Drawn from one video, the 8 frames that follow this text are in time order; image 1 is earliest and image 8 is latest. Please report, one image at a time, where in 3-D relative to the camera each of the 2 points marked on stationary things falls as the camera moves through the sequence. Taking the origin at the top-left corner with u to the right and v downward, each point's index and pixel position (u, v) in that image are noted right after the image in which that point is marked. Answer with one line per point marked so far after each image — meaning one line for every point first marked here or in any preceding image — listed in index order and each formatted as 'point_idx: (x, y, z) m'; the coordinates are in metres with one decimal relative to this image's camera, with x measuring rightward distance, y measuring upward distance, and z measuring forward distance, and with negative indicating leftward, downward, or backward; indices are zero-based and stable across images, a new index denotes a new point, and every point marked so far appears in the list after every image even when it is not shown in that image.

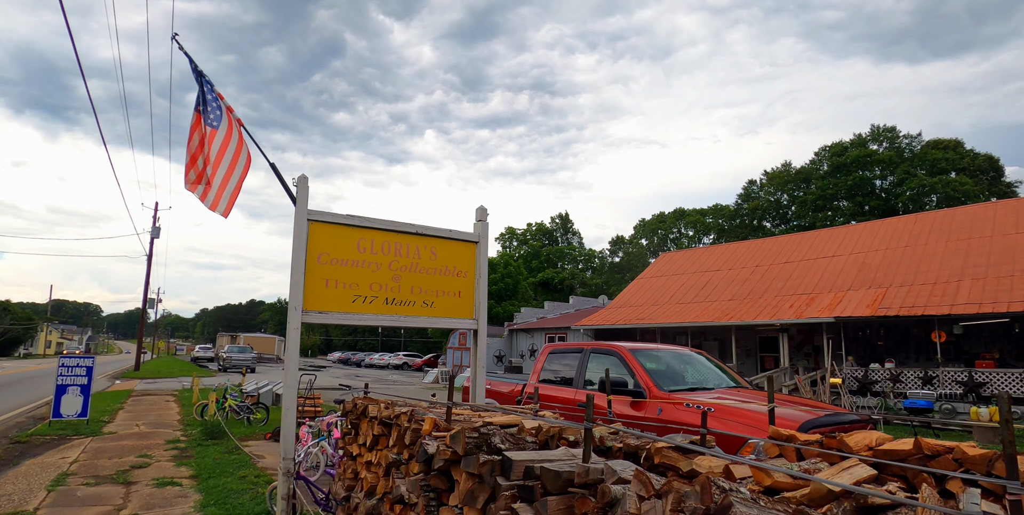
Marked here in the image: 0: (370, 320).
0: (-1.4, -0.6, +5.6) m
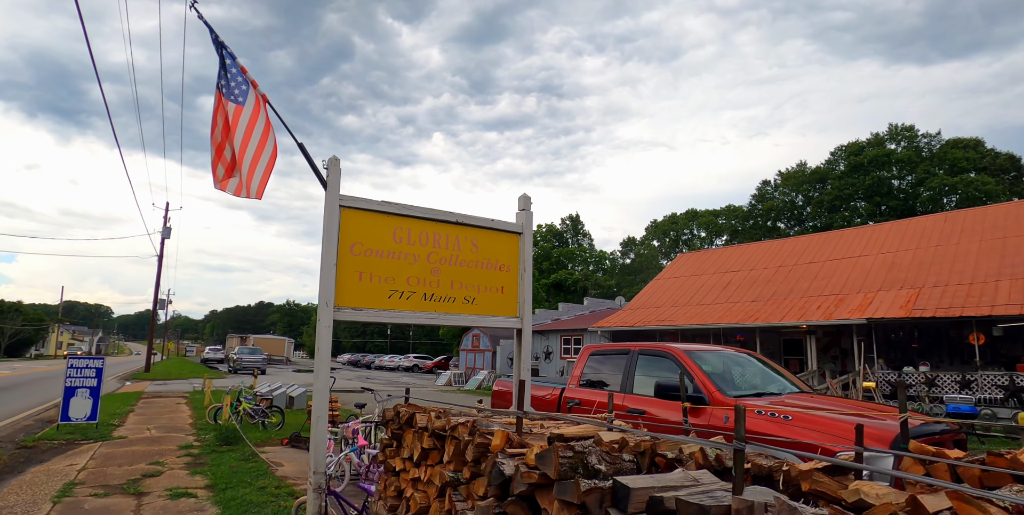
0: (-0.9, -0.5, +5.1) m
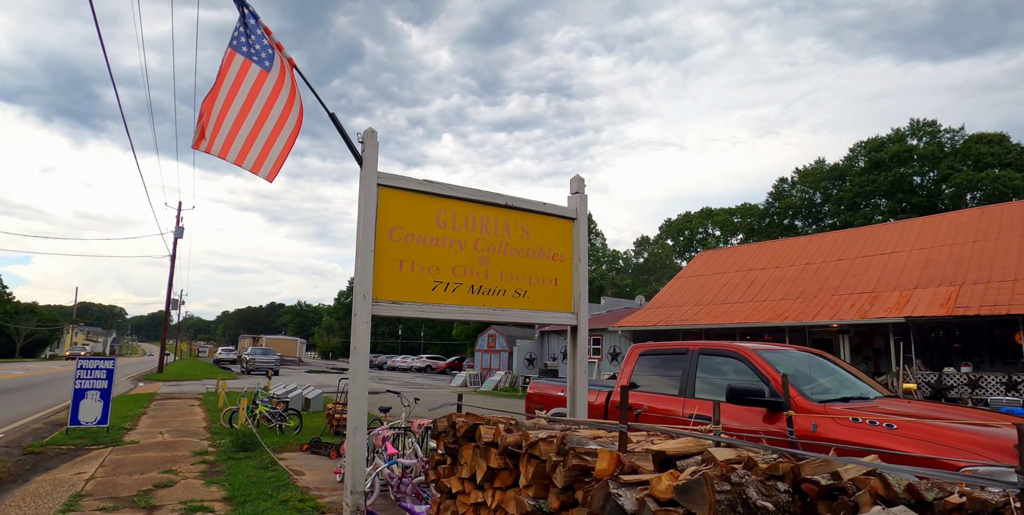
0: (-0.4, -0.4, +4.4) m
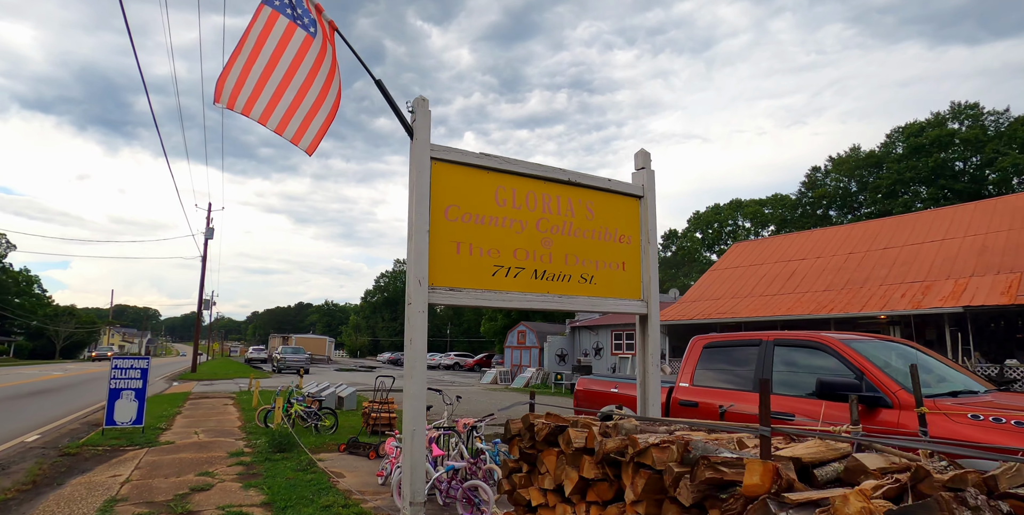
0: (0.0, -0.3, +3.9) m
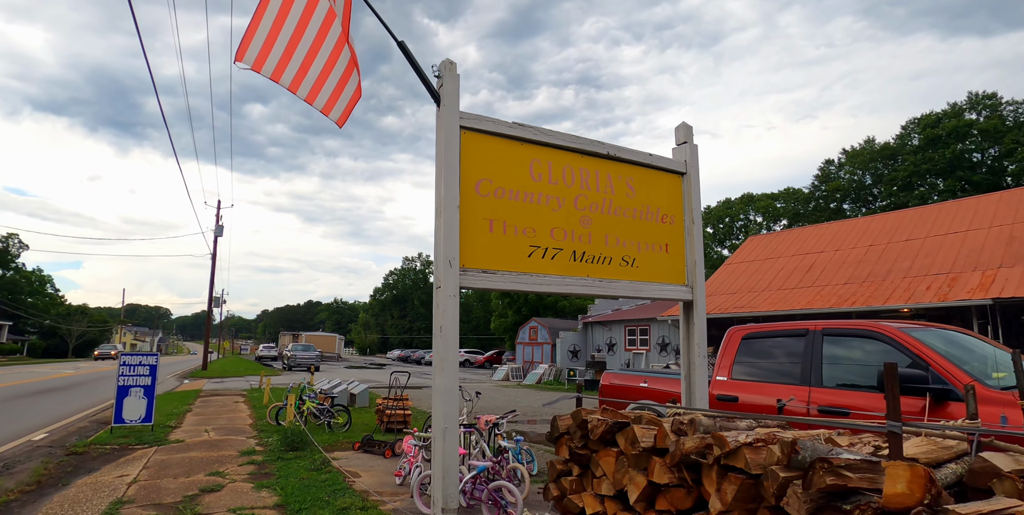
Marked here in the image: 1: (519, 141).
0: (+0.3, -0.2, +3.6) m
1: (0.0, +0.7, +3.6) m
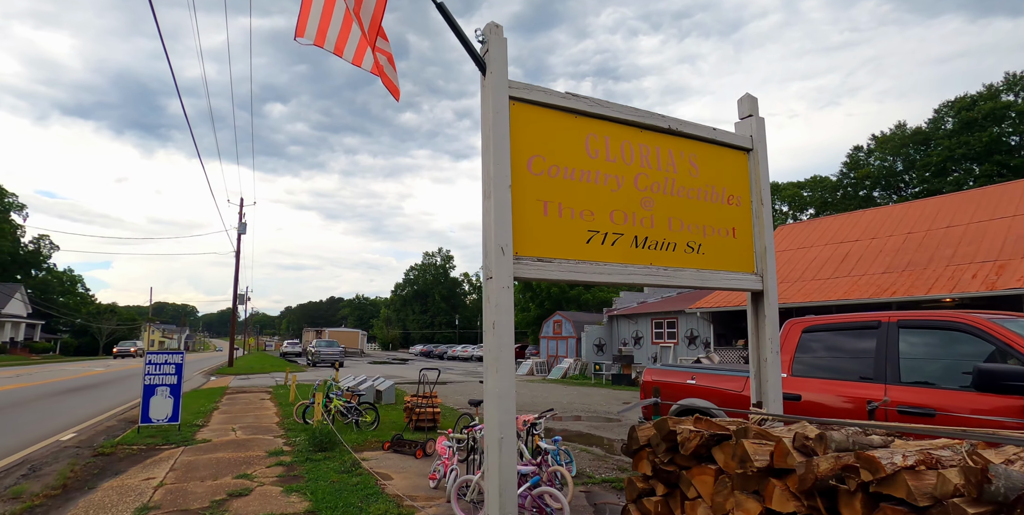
0: (+0.6, -0.1, +3.2) m
1: (+0.3, +0.8, +3.2) m
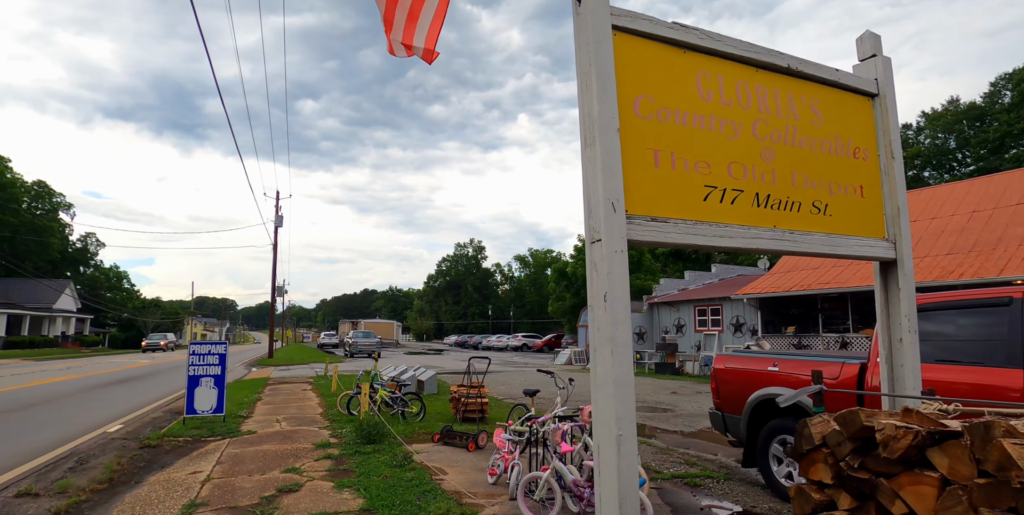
0: (+1.0, +0.1, +2.6) m
1: (+0.8, +1.0, +2.7) m
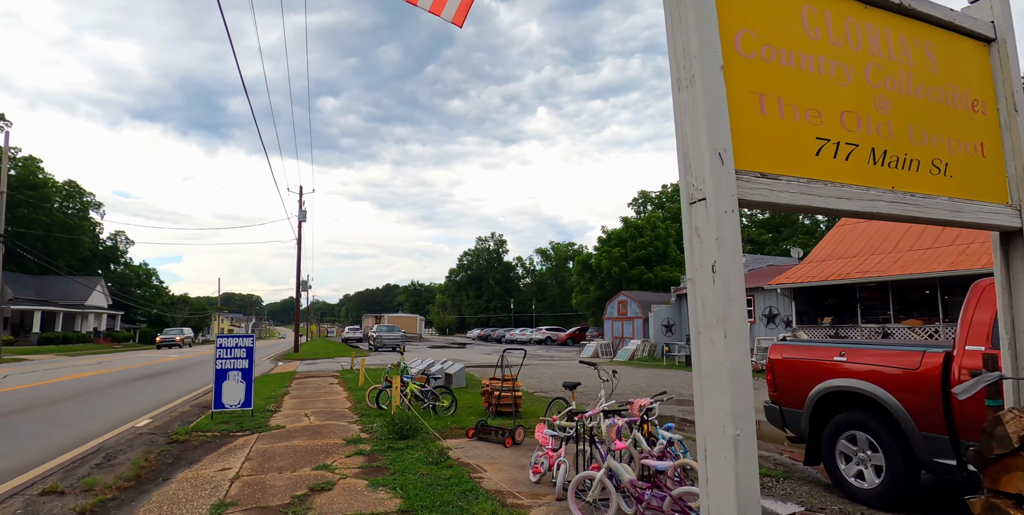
0: (+1.3, +0.2, +2.2) m
1: (+1.0, +1.1, +2.2) m
